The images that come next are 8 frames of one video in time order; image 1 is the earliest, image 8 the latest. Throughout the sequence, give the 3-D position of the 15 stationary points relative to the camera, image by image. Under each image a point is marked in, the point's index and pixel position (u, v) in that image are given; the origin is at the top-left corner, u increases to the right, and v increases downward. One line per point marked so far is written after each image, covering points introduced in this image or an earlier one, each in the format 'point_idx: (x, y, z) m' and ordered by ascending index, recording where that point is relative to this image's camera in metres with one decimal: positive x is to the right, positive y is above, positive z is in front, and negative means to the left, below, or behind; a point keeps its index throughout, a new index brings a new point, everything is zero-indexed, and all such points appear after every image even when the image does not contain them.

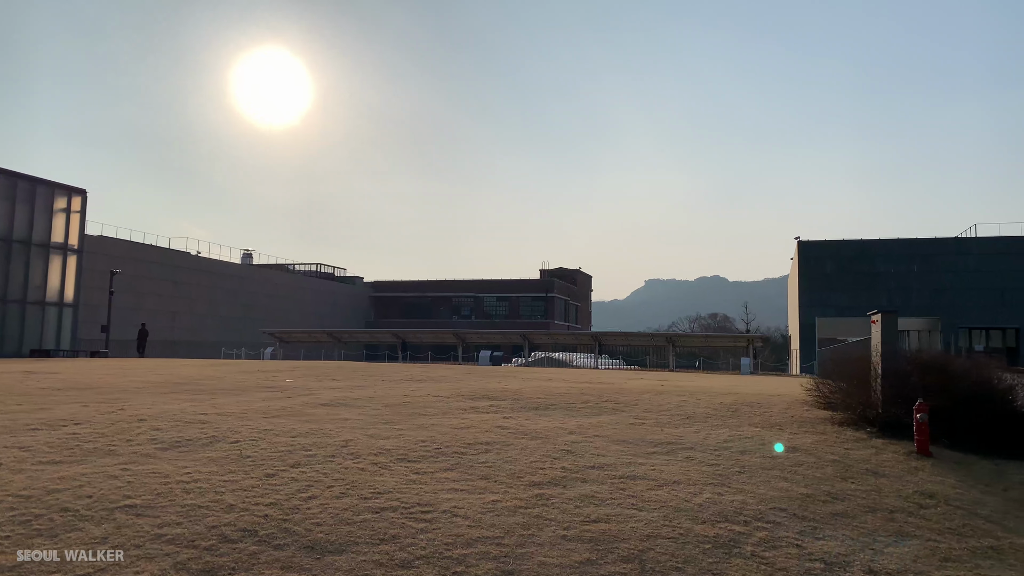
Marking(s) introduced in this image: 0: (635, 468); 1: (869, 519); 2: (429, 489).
0: (+1.0, -1.4, +6.4) m
1: (+2.4, -1.6, +5.5) m
2: (-0.6, -1.4, +5.5) m
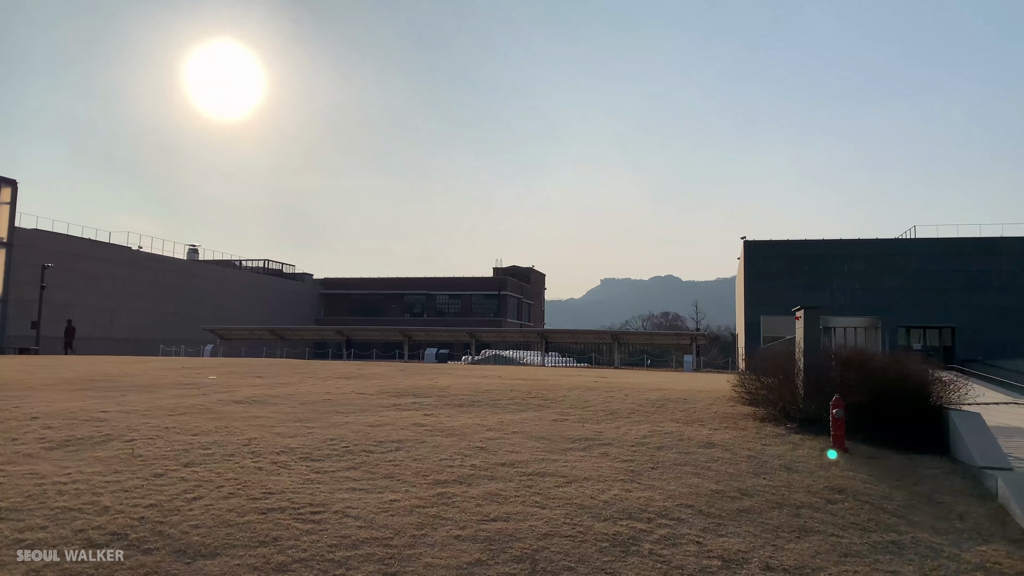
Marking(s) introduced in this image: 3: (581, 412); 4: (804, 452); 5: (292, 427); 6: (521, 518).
0: (+0.3, -1.4, +6.3) m
1: (+1.8, -1.5, +5.5) m
2: (-1.2, -1.3, +5.3) m
3: (+0.7, -1.3, +8.7) m
4: (+2.6, -1.5, +7.2) m
5: (-2.0, -1.2, +7.2) m
6: (+0.1, -1.4, +5.0) m
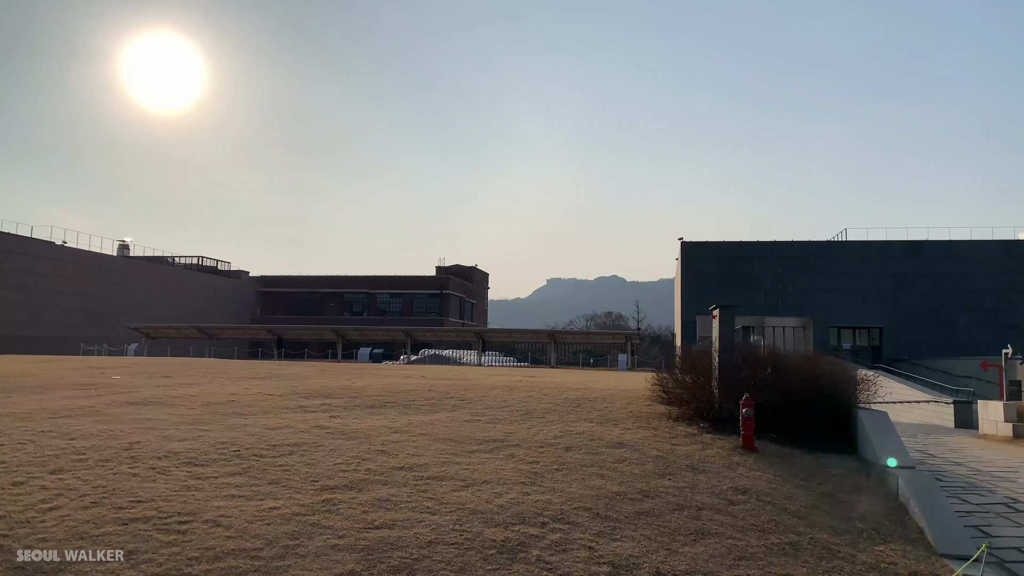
0: (-0.5, -1.4, +6.1) m
1: (+1.1, -1.5, +5.4) m
2: (-1.9, -1.3, +4.9) m
3: (-0.2, -1.3, +8.5) m
4: (+1.8, -1.4, +7.2) m
5: (-2.8, -1.2, +6.8) m
6: (-0.6, -1.4, +4.7) m
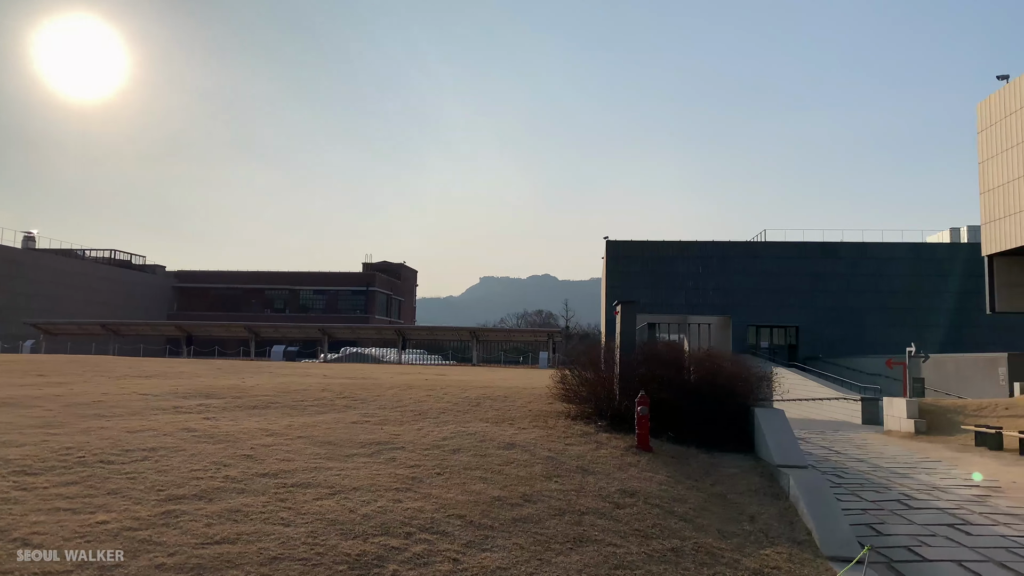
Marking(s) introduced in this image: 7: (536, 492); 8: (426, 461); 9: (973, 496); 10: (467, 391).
0: (-1.4, -1.3, +5.6) m
1: (+0.3, -1.5, +5.1) m
2: (-2.7, -1.2, +4.4) m
3: (-1.3, -1.3, +8.1) m
4: (+0.8, -1.4, +6.9) m
5: (-3.7, -1.1, +6.2) m
6: (-1.4, -1.3, +4.3) m
7: (+0.2, -1.4, +5.7) m
8: (-0.7, -1.3, +6.2) m
9: (+5.3, -2.4, +9.3) m
10: (-0.5, -1.3, +9.8) m
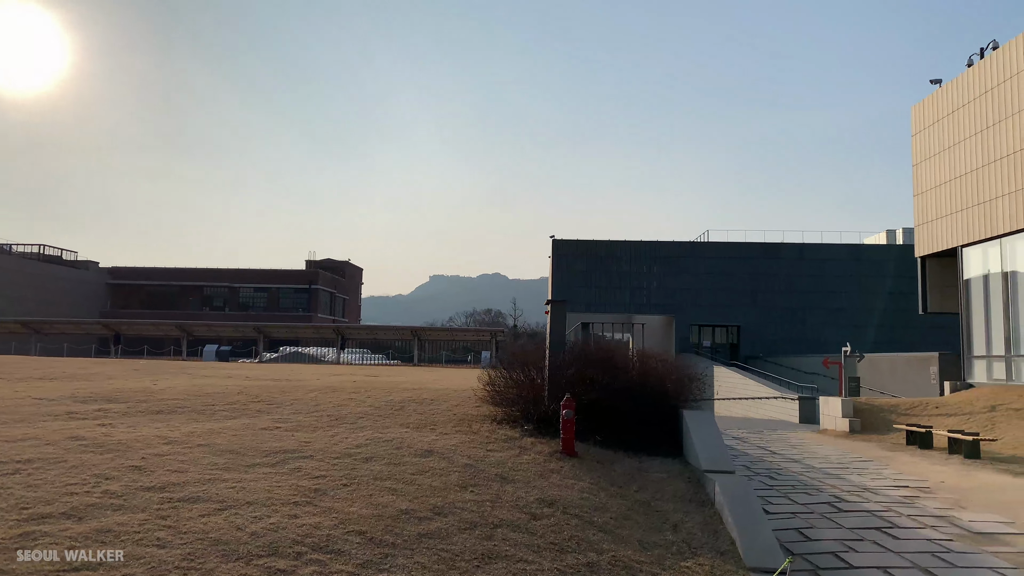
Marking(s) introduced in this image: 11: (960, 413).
0: (-2.0, -1.3, +5.2) m
1: (-0.3, -1.5, +4.7) m
2: (-3.2, -1.2, +3.9) m
3: (-2.0, -1.2, +7.6) m
4: (+0.1, -1.4, +6.6) m
5: (-4.3, -1.1, +5.6) m
6: (-1.9, -1.3, +3.9) m
7: (-0.4, -1.4, +5.3) m
8: (-1.3, -1.3, +5.8) m
9: (+4.5, -2.4, +9.2) m
10: (-1.4, -1.2, +9.4) m
11: (+9.6, -2.7, +17.3) m
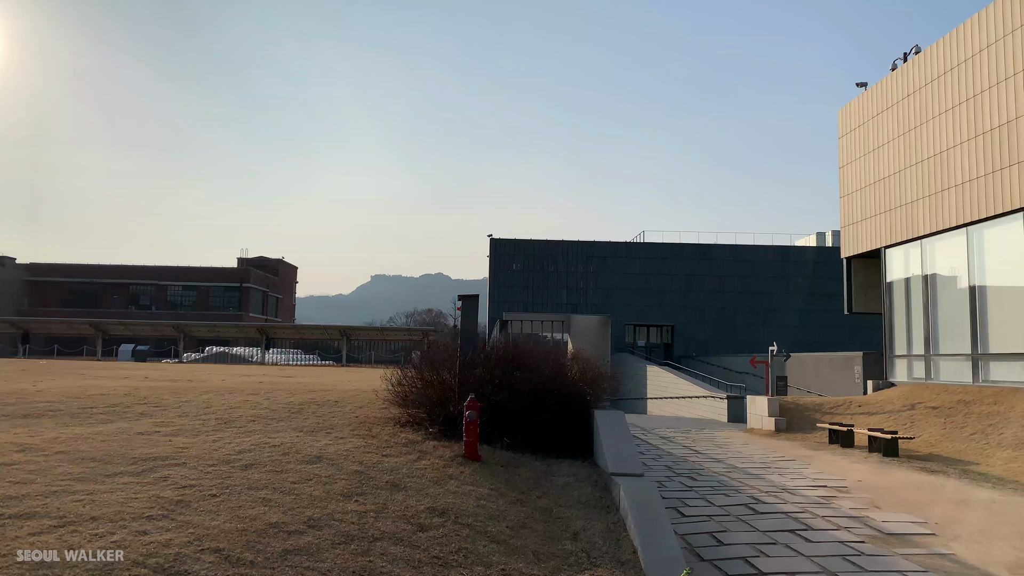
0: (-2.6, -1.2, +4.6) m
1: (-1.0, -1.4, +4.3) m
2: (-3.8, -1.1, +3.2) m
3: (-2.9, -1.2, +7.1) m
4: (-0.7, -1.3, +6.2) m
5: (-5.0, -1.0, +4.9) m
6: (-2.5, -1.3, +3.3) m
7: (-1.1, -1.4, +4.9) m
8: (-2.0, -1.3, +5.3) m
9: (+3.5, -2.4, +9.1) m
10: (-2.4, -1.2, +8.9) m
11: (+8.0, -2.7, +17.5) m
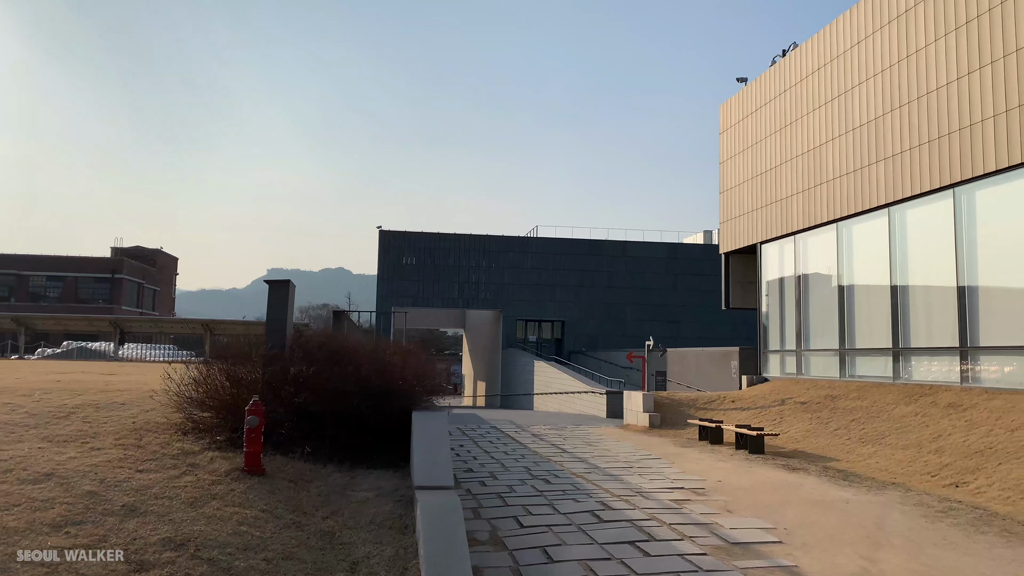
0: (-3.8, -1.1, +3.4) m
1: (-2.1, -1.3, +3.2) m
2: (-4.8, -1.0, +1.8) m
3: (-4.3, -1.0, +5.8) m
4: (-2.0, -1.2, +5.1) m
5: (-6.2, -0.9, +3.3) m
6: (-3.5, -1.1, +2.1) m
7: (-2.3, -1.2, +3.8) m
8: (-3.3, -1.1, +4.1) m
9: (+1.7, -2.3, +8.6) m
10: (-4.1, -1.0, +7.6) m
11: (+5.2, -2.6, +17.4) m
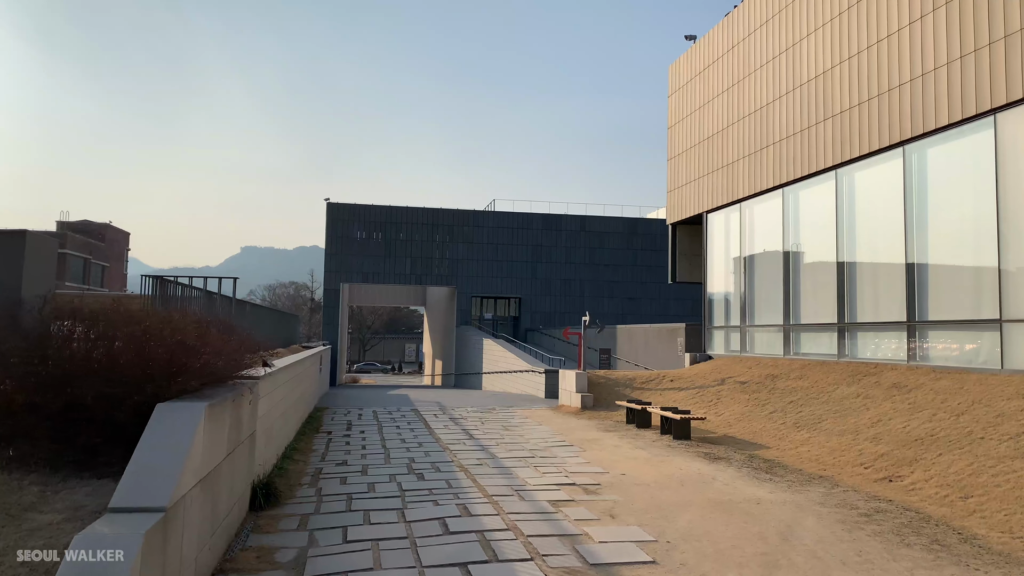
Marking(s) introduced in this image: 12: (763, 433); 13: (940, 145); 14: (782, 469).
0: (-5.0, -0.9, +1.8) m
1: (-3.3, -1.1, +1.7) m
2: (-5.9, -0.8, +0.2) m
3: (-5.6, -0.7, +4.1) m
4: (-3.3, -0.9, +3.6) m
5: (-7.4, -0.6, +1.6) m
6: (-4.7, -0.9, +0.5) m
7: (-3.6, -1.0, +2.2) m
8: (-4.5, -0.9, +2.5) m
9: (+0.3, -1.9, +7.1) m
10: (-5.4, -0.7, +6.0) m
11: (+3.6, -2.0, +16.1) m
12: (+3.7, -2.1, +11.7) m
13: (+6.6, +2.2, +12.3) m
14: (+3.1, -2.1, +9.2) m
